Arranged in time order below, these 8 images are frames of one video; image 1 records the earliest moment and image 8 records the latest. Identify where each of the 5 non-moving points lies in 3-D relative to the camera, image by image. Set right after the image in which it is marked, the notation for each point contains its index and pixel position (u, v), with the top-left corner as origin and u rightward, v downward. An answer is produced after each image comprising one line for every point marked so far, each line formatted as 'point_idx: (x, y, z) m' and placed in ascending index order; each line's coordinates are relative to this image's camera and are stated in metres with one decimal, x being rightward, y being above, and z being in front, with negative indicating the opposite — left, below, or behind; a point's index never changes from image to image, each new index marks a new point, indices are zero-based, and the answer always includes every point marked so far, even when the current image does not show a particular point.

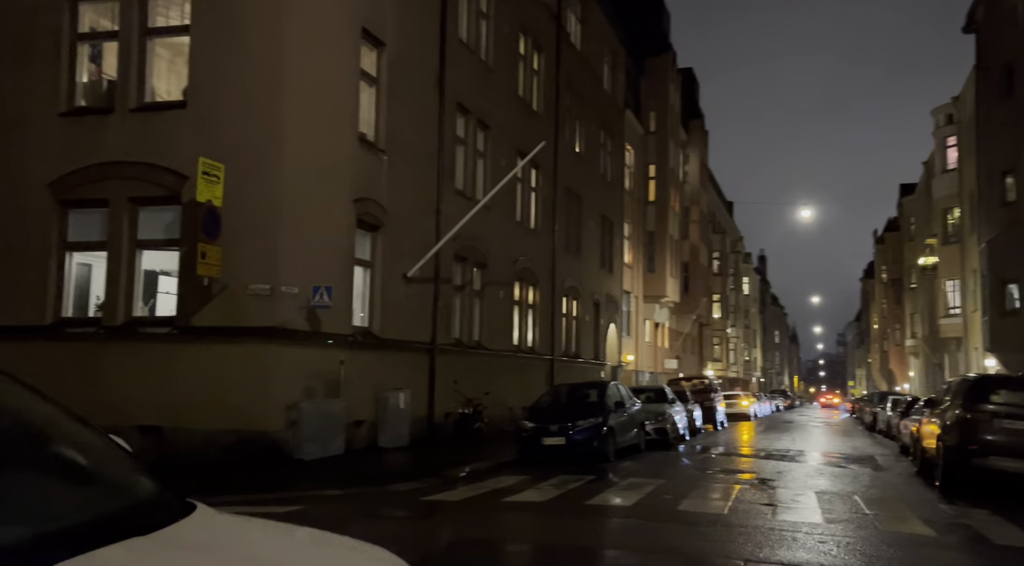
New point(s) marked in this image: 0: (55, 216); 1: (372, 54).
0: (-7.0, +1.0, +13.5) m
1: (-2.4, +4.1, +15.6) m
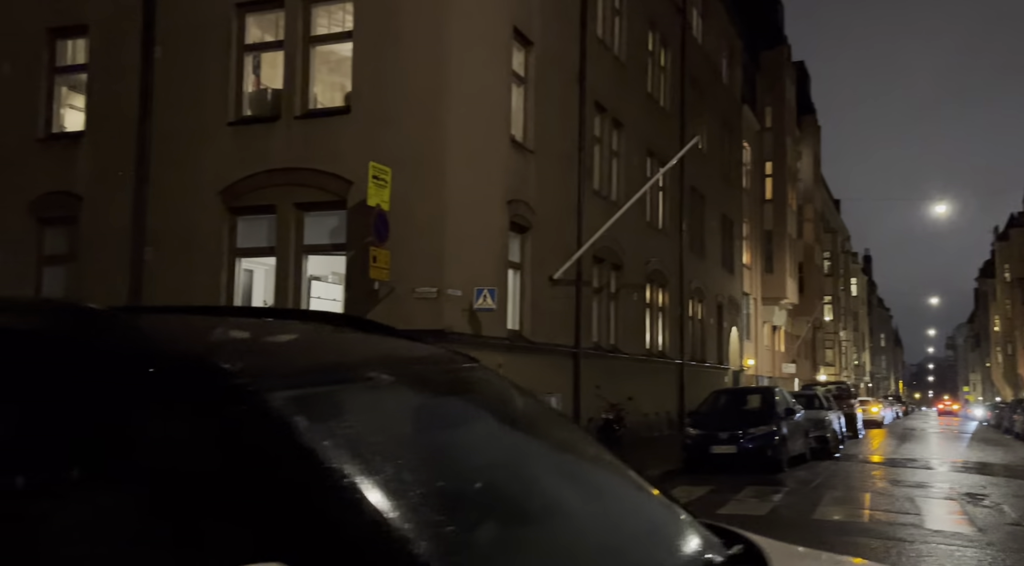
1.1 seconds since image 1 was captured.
0: (-4.5, +1.0, +13.9) m
1: (+0.2, +4.1, +15.4) m
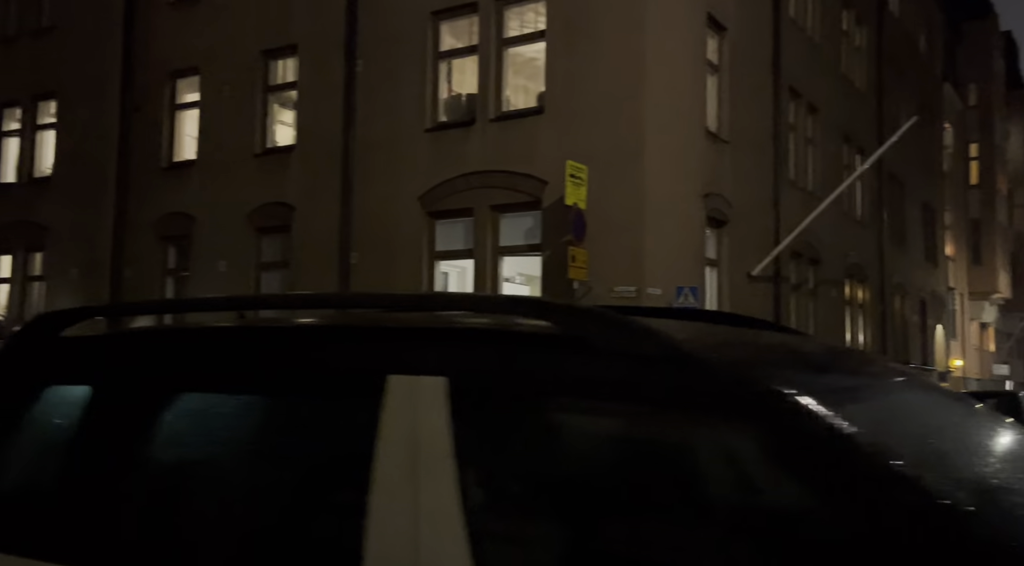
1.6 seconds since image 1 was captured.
0: (-1.4, +0.9, +14.3) m
1: (+3.4, +4.1, +14.8) m
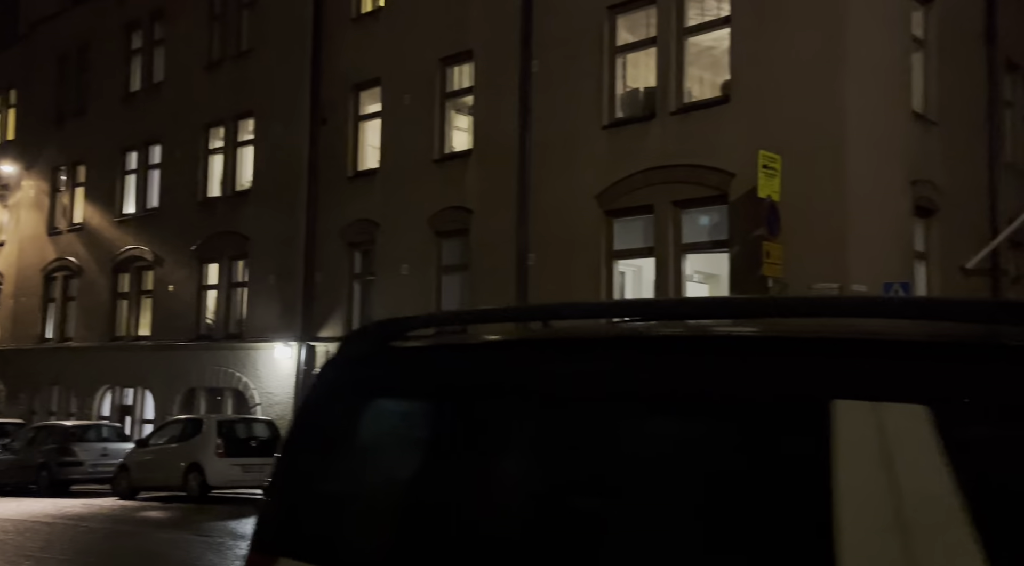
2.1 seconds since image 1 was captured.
0: (+1.5, +0.9, +14.0) m
1: (+6.3, +4.2, +13.6) m
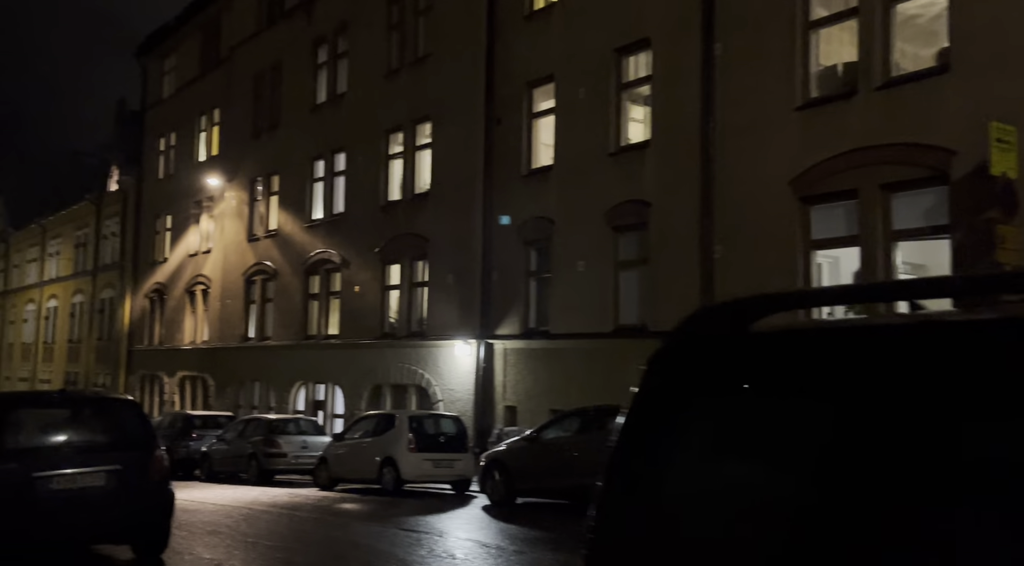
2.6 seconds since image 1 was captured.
0: (+4.3, +1.0, +13.2) m
1: (+8.9, +4.4, +11.8) m
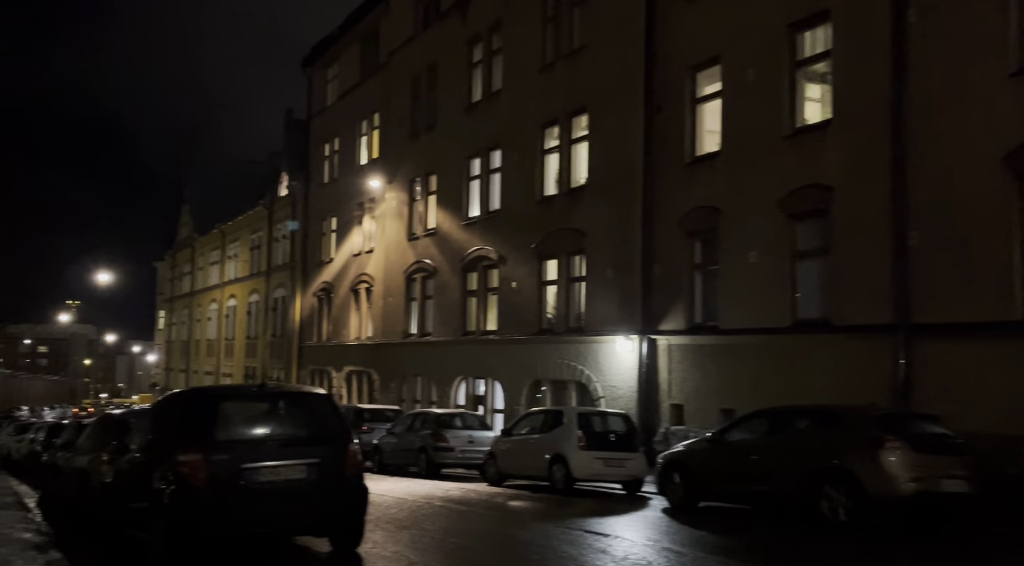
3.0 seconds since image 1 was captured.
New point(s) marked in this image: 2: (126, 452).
0: (+6.7, +1.2, +11.9) m
1: (+10.9, +4.6, +9.7) m
2: (-4.7, -2.1, +10.9) m
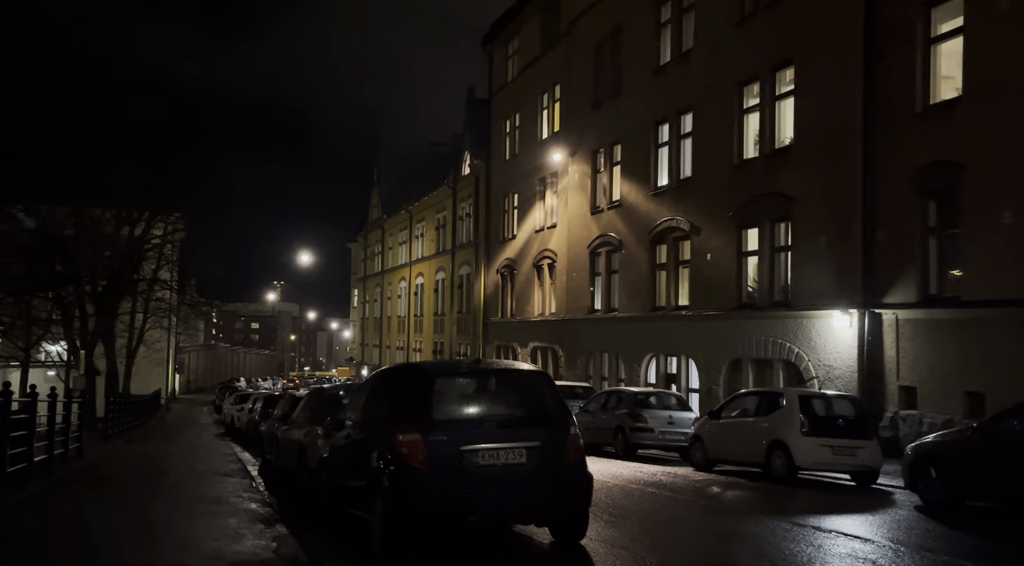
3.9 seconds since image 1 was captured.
0: (+9.3, +1.7, +9.2) m
1: (+12.9, +5.1, +6.2) m
2: (-2.1, -1.8, +10.6) m
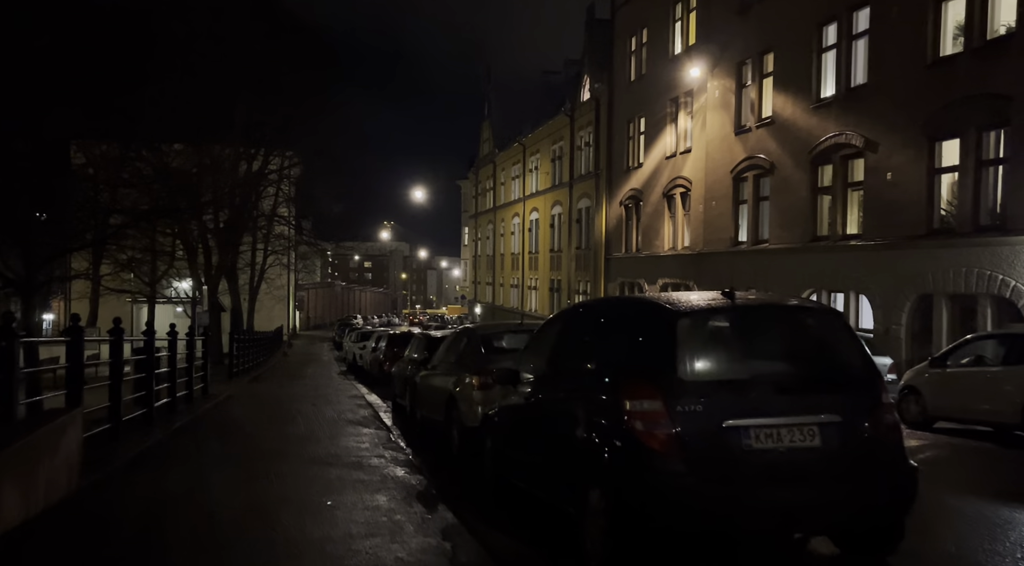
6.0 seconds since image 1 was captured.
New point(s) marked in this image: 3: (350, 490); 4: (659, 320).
0: (+11.1, +2.5, +5.1) m
1: (+14.3, +5.7, +1.4) m
2: (0.0, -0.9, +8.2) m
3: (-1.6, -2.1, +8.7) m
4: (+1.0, -0.3, +5.9) m
